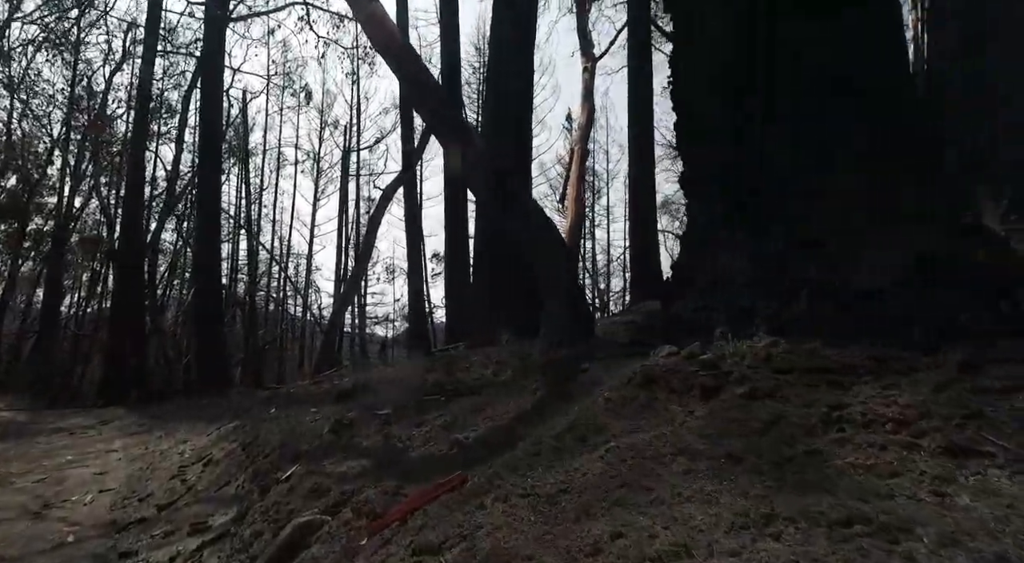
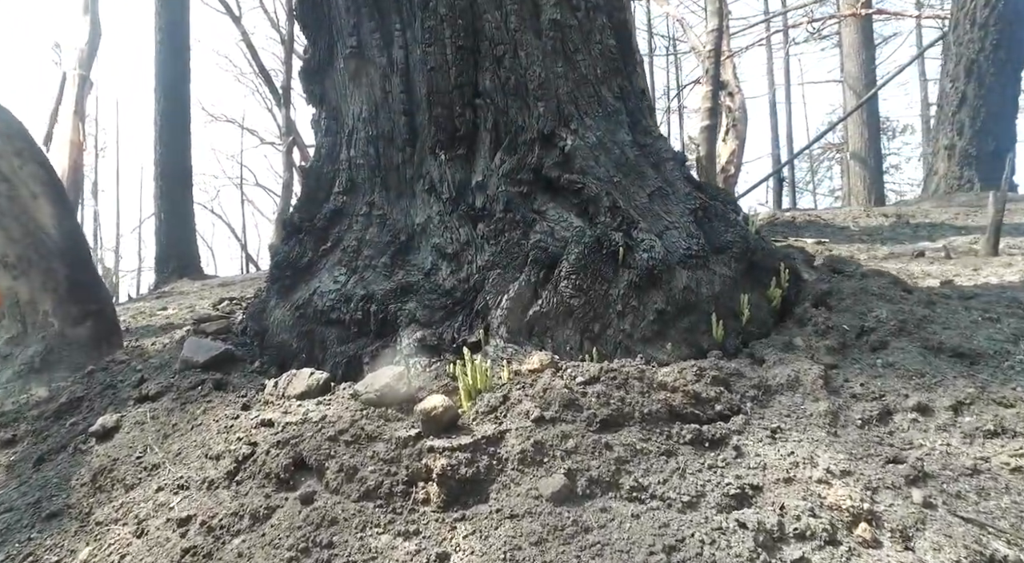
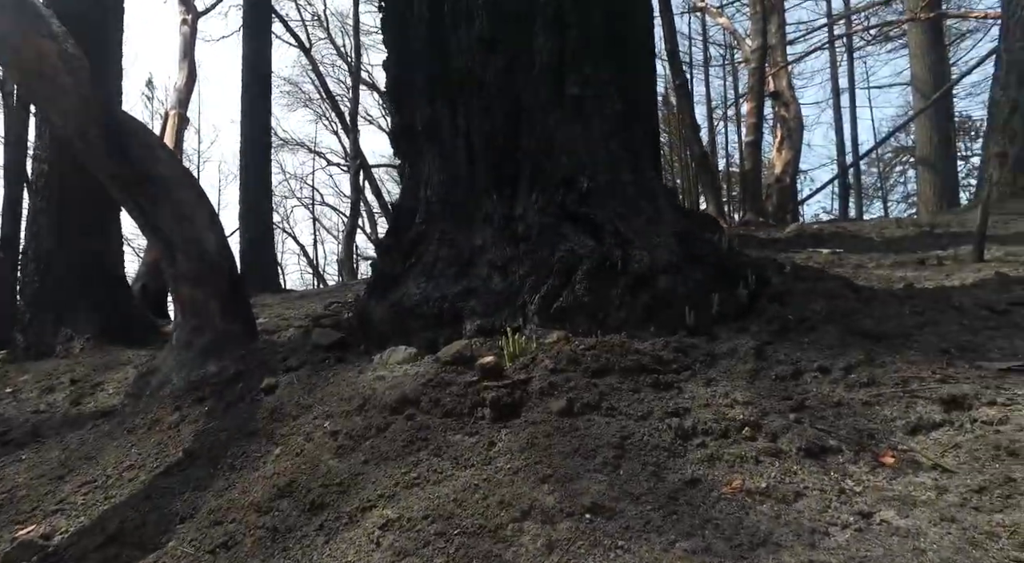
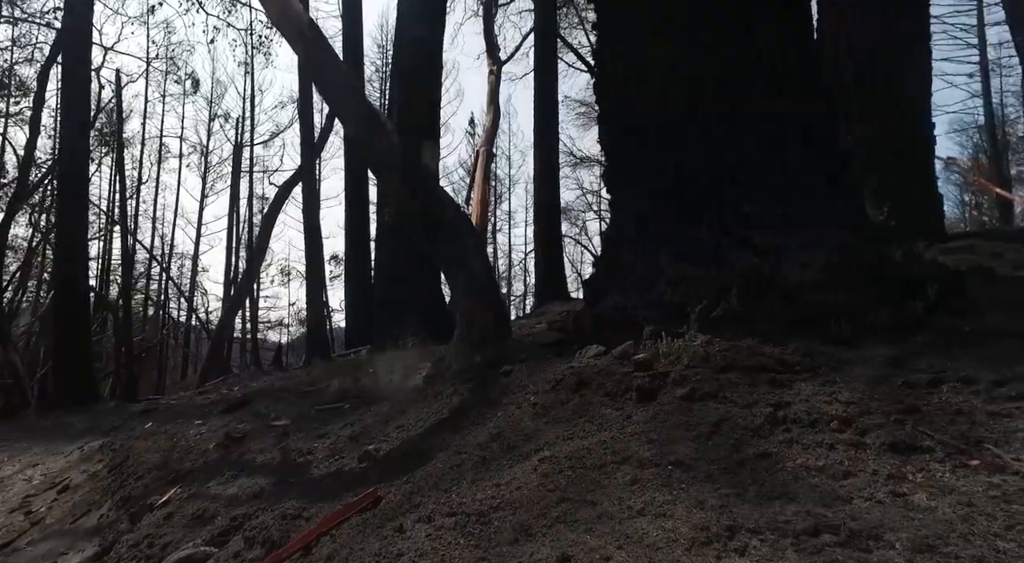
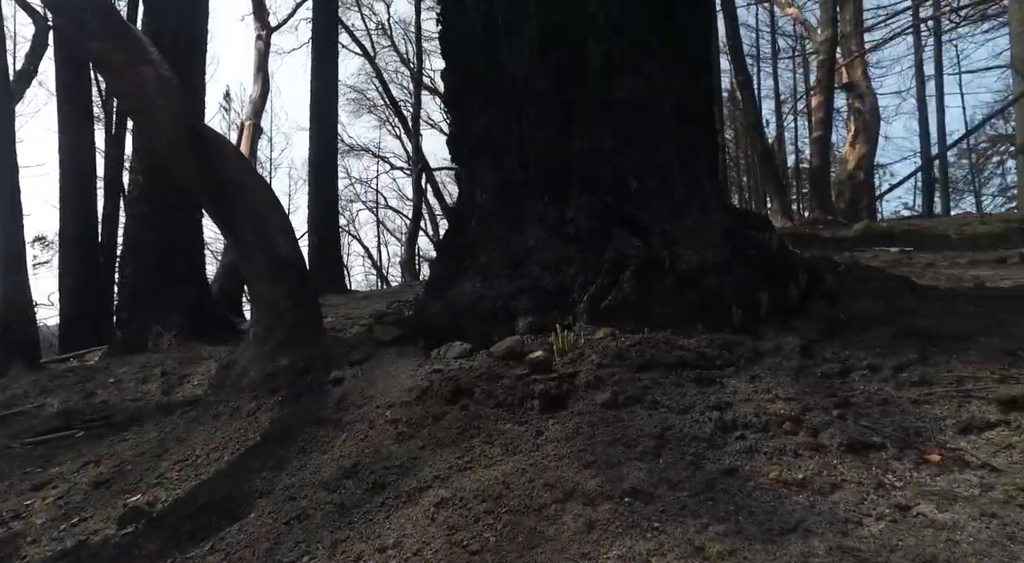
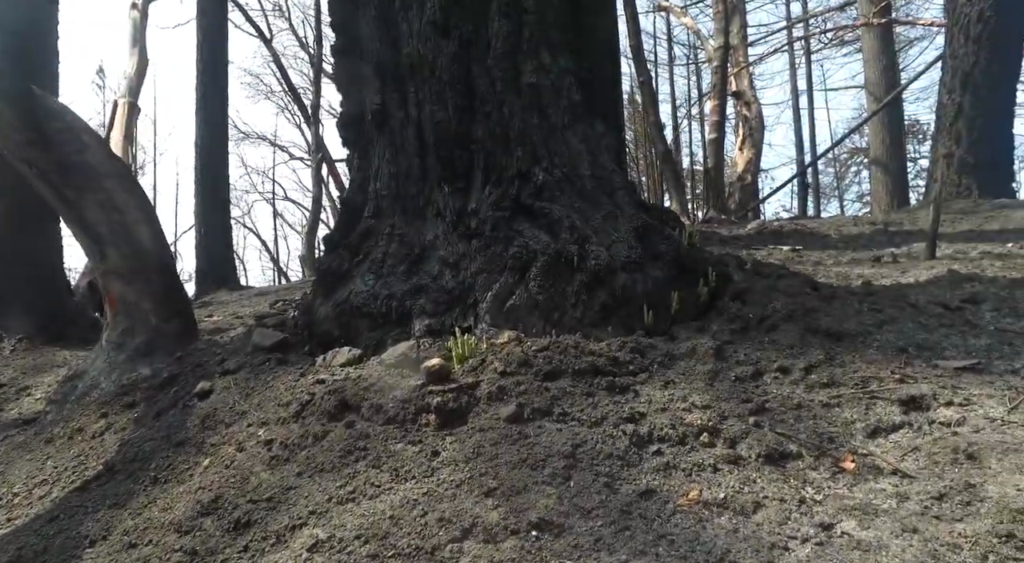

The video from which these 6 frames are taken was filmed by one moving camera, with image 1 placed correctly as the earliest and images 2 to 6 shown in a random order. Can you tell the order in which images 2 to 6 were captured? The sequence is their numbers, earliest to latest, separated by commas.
4, 5, 3, 6, 2
